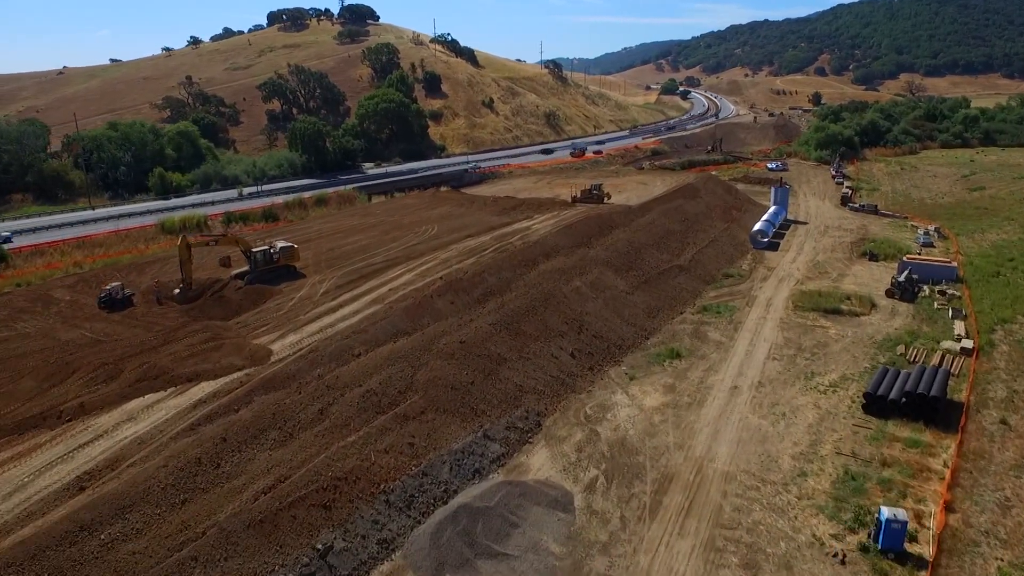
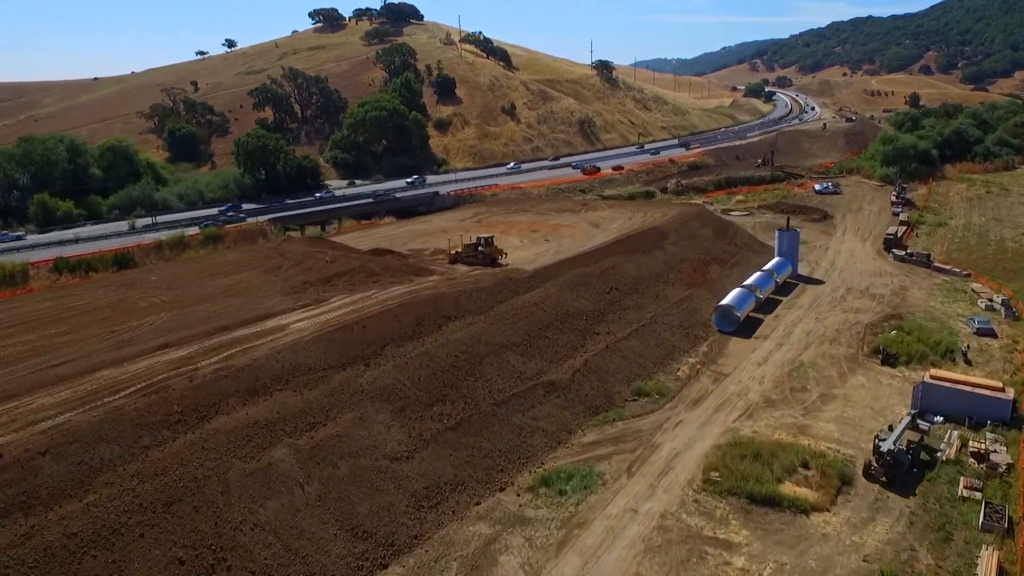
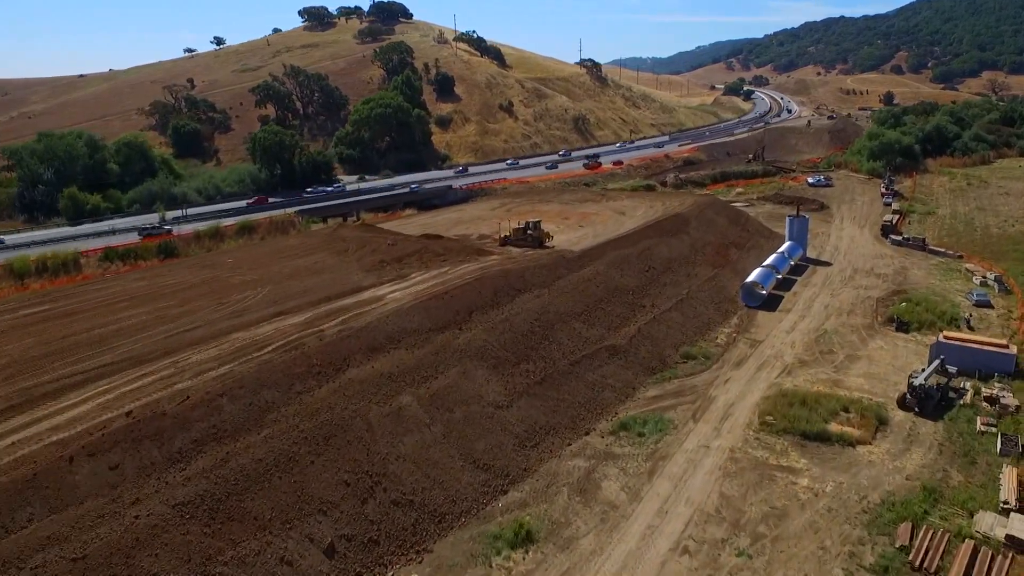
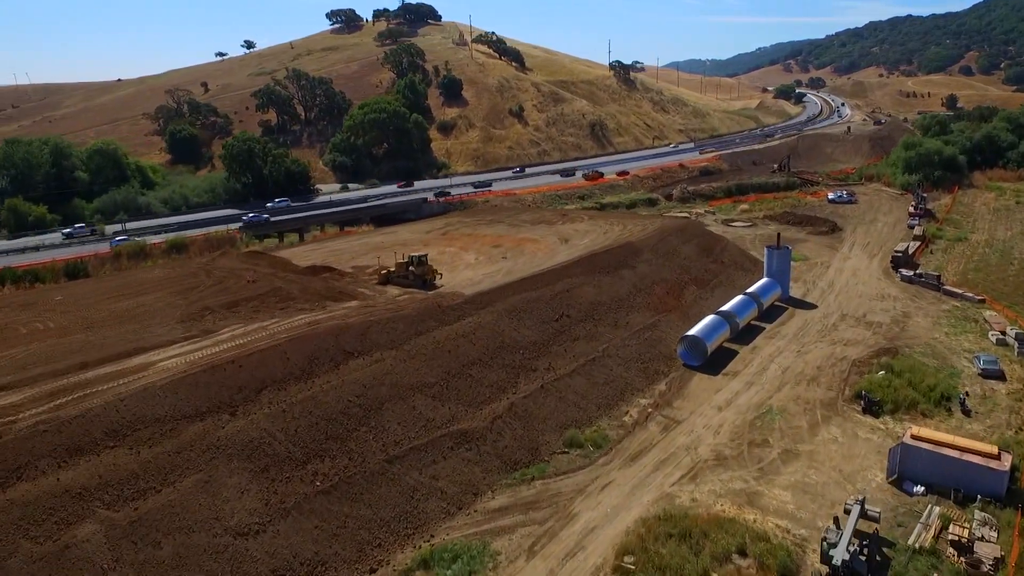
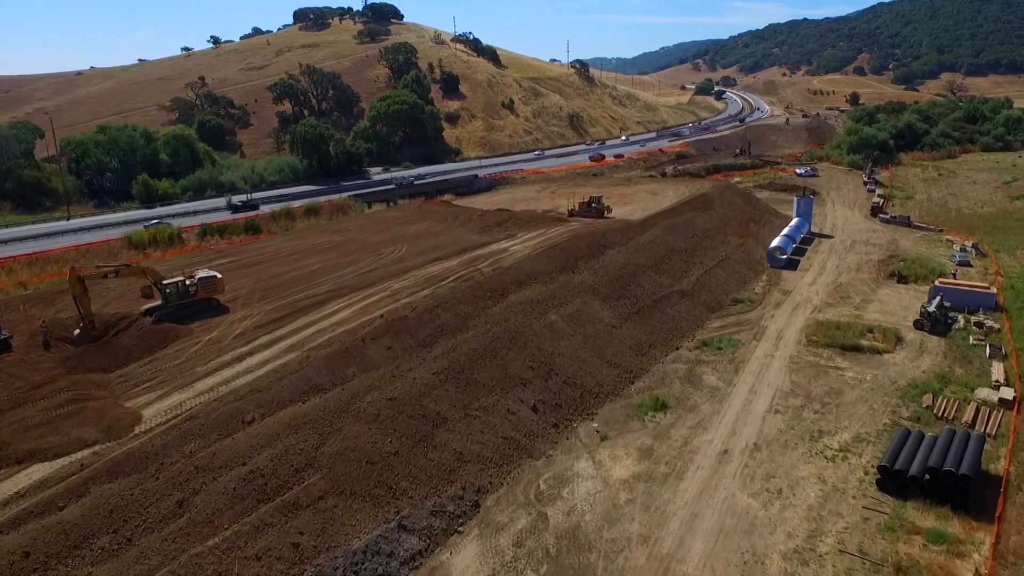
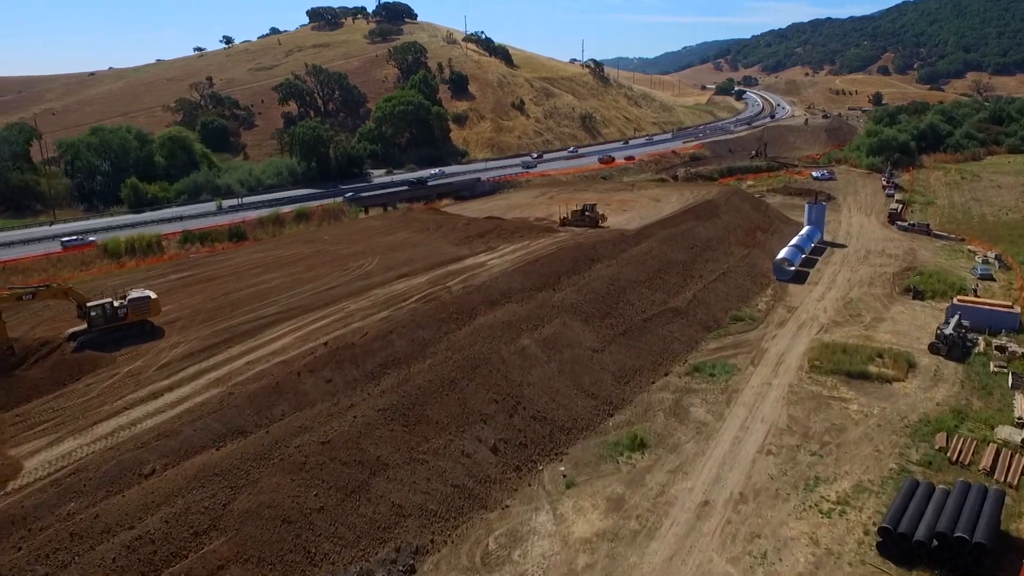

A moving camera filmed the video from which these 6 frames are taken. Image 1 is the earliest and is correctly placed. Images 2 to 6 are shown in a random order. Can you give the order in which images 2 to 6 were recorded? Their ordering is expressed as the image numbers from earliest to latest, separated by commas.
5, 6, 3, 2, 4
